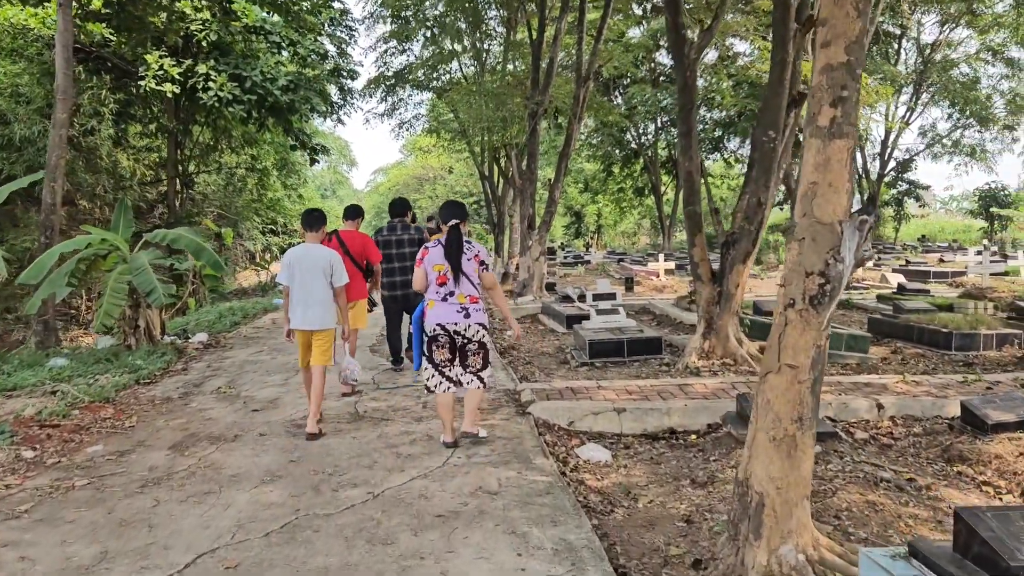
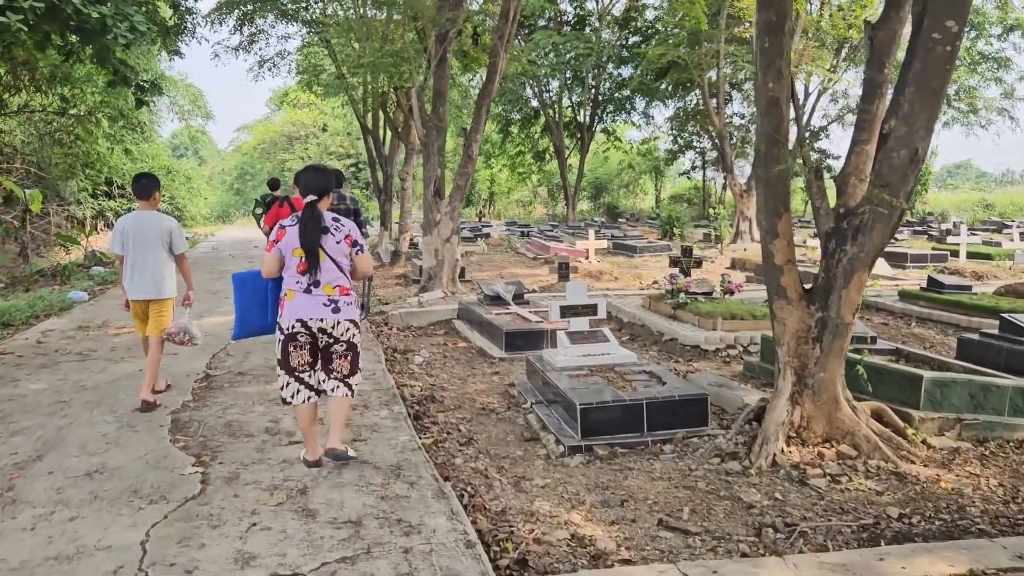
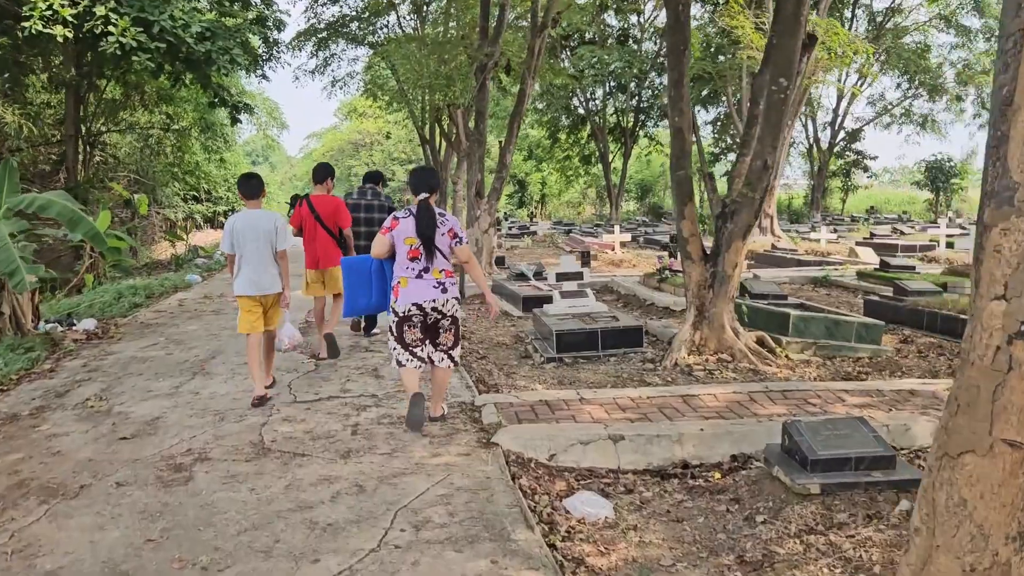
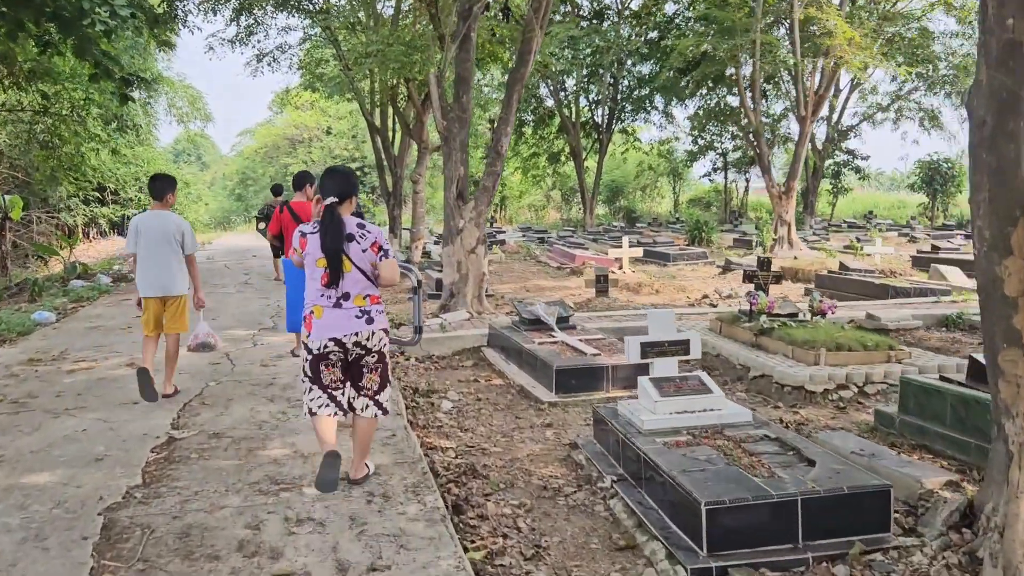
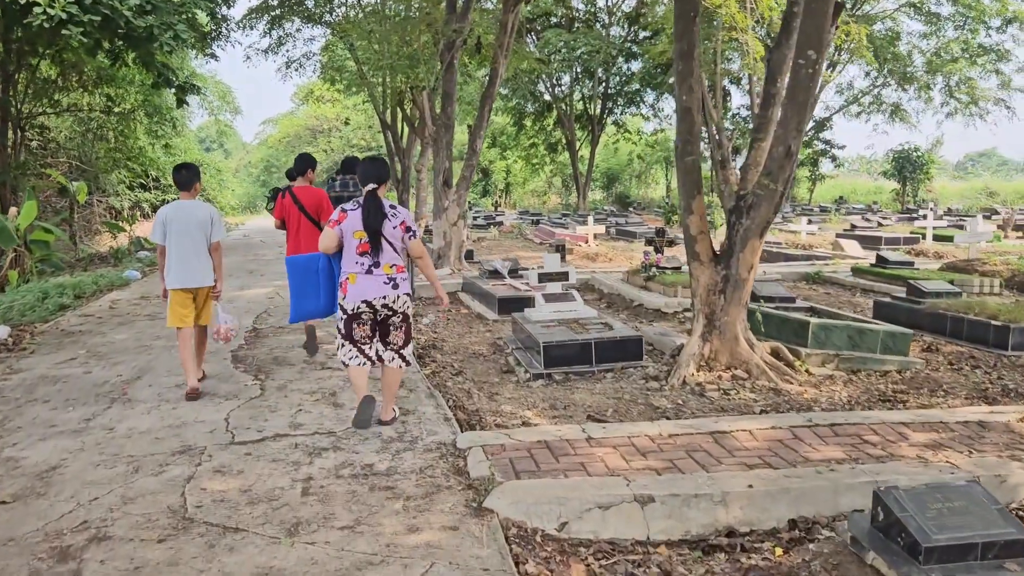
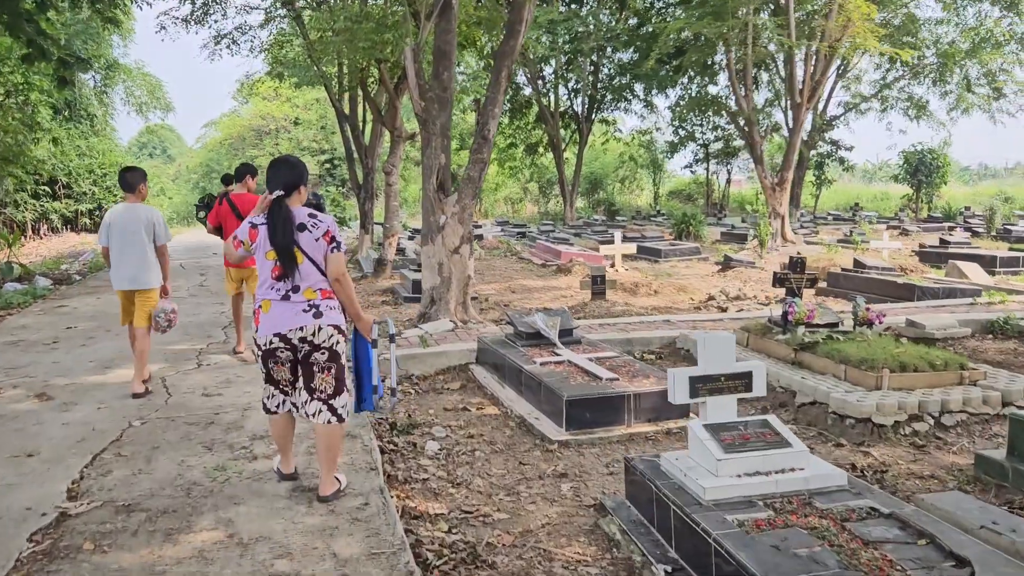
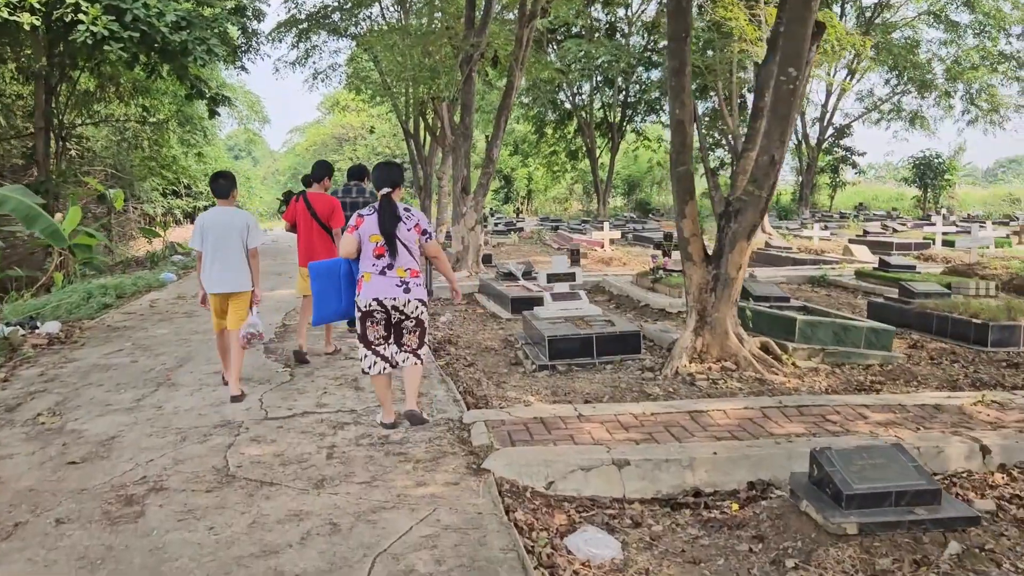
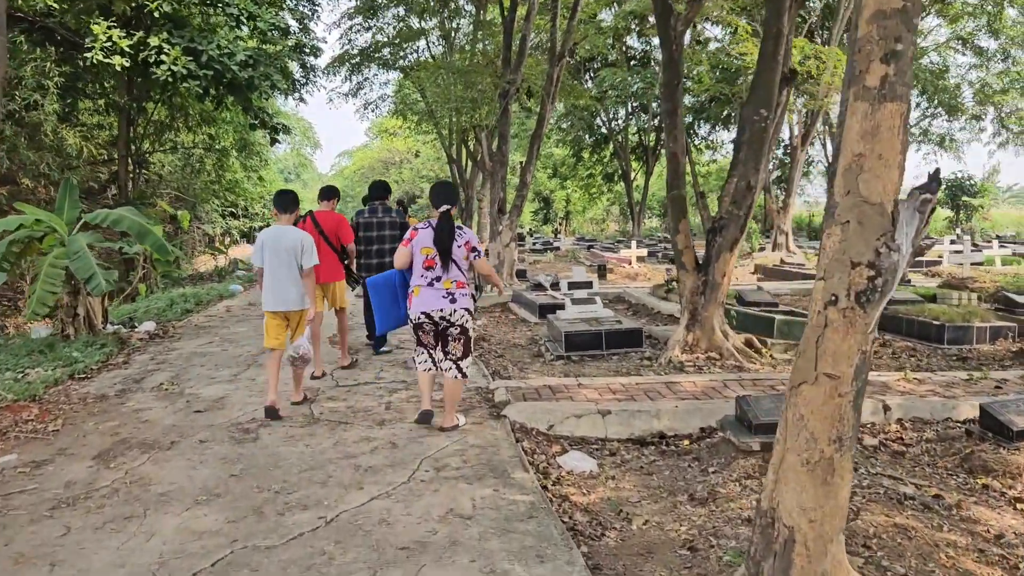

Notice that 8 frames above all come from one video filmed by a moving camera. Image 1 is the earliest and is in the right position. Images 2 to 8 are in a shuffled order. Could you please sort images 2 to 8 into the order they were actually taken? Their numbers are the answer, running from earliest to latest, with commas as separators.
8, 3, 7, 5, 2, 4, 6
